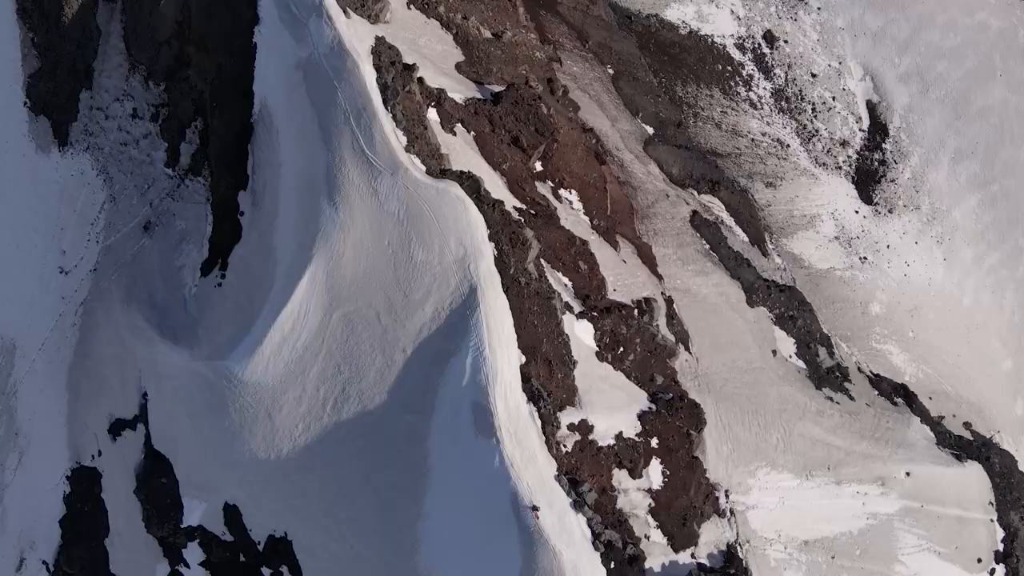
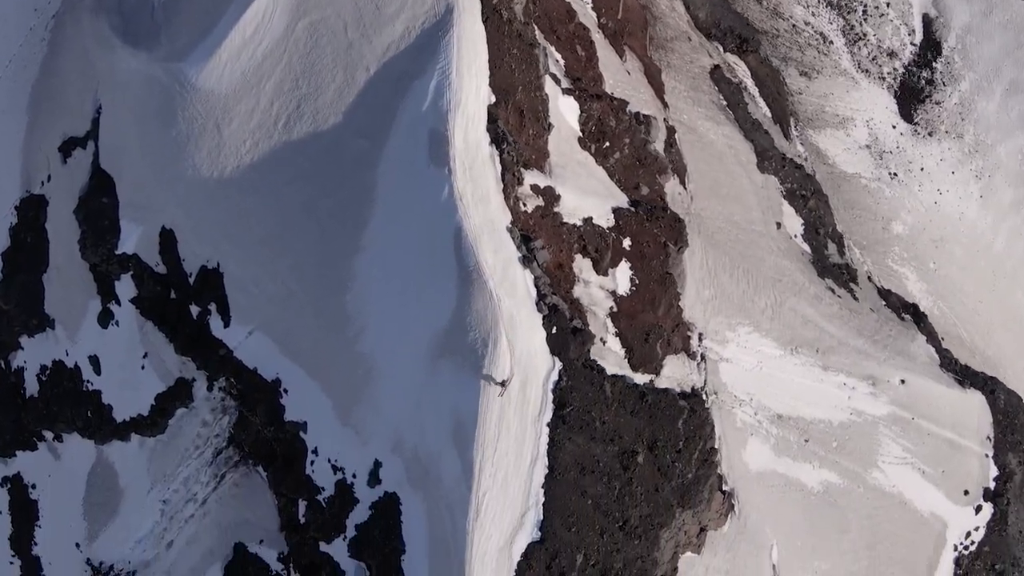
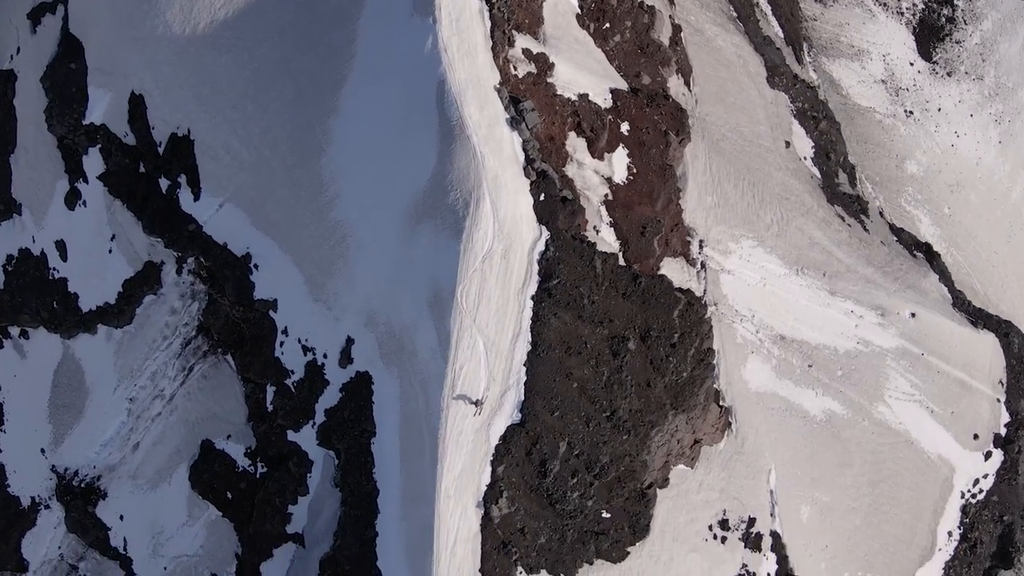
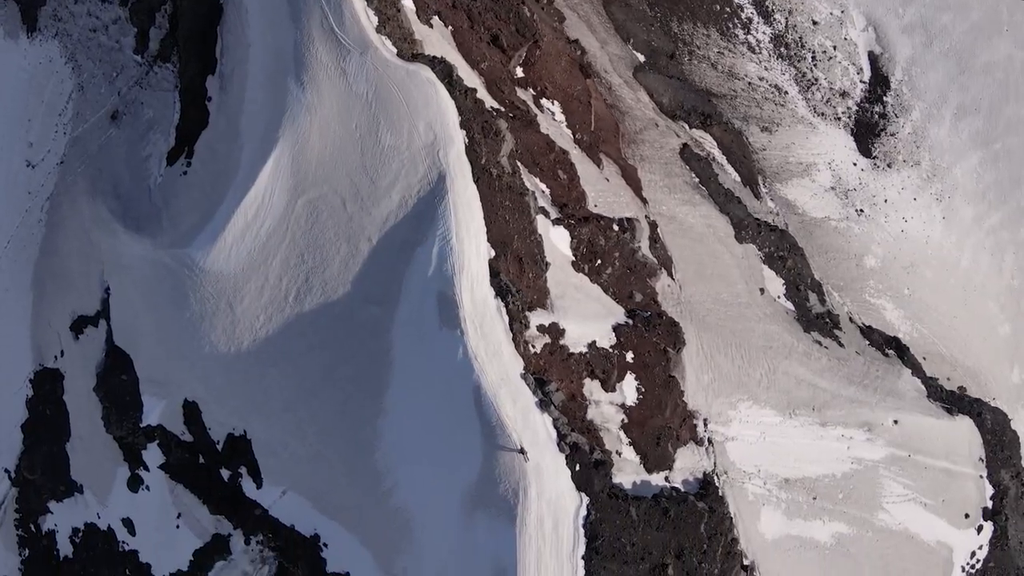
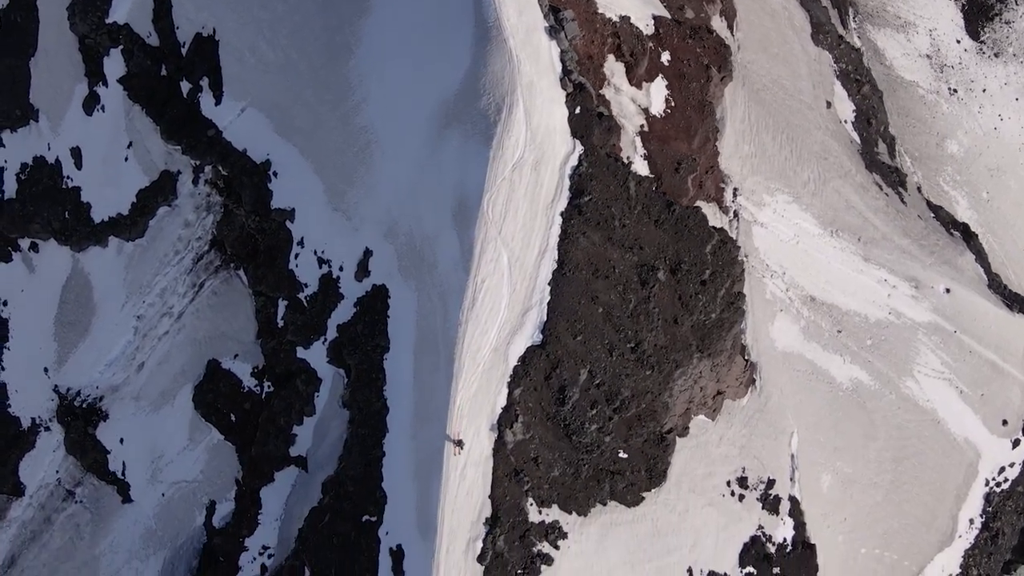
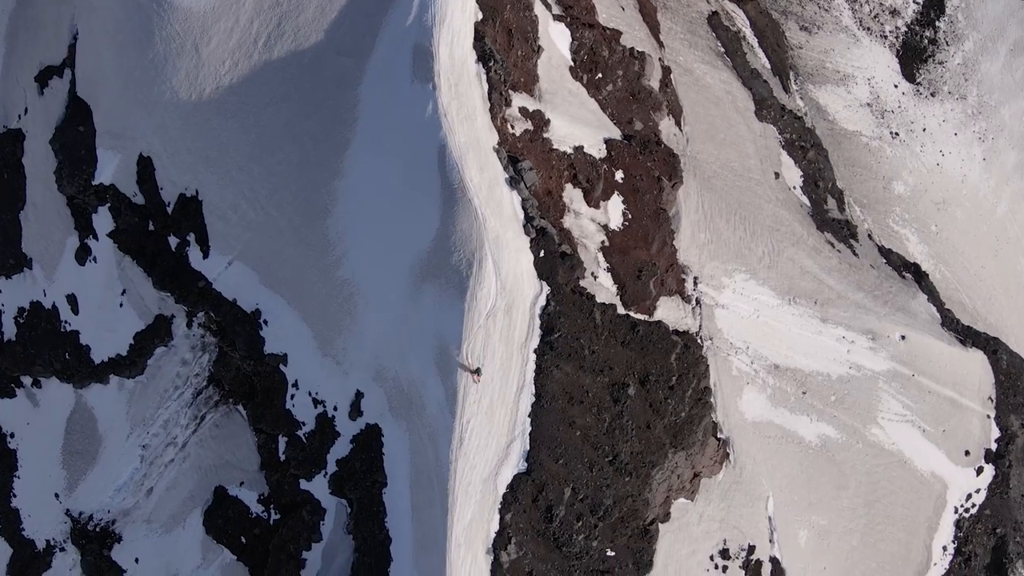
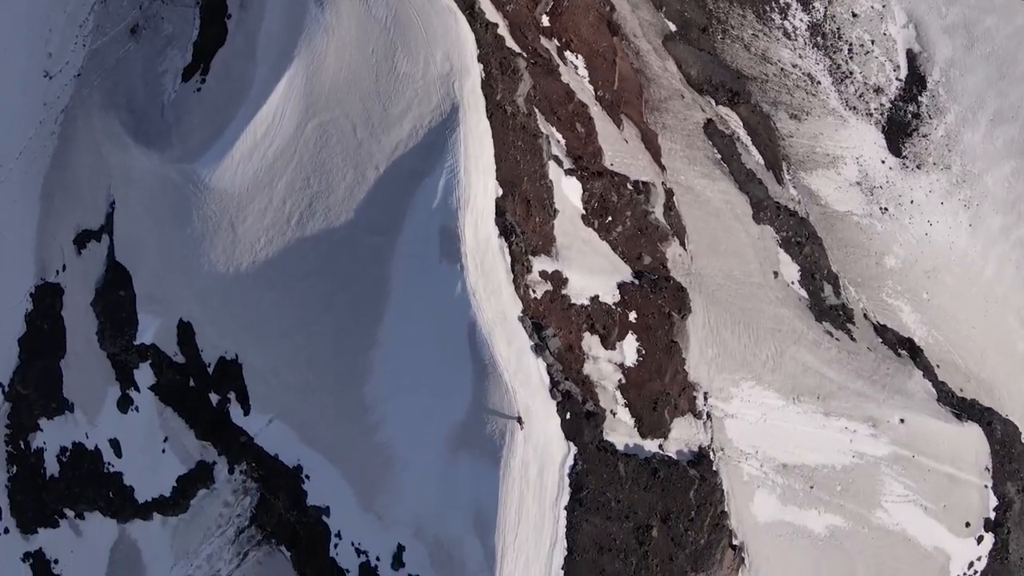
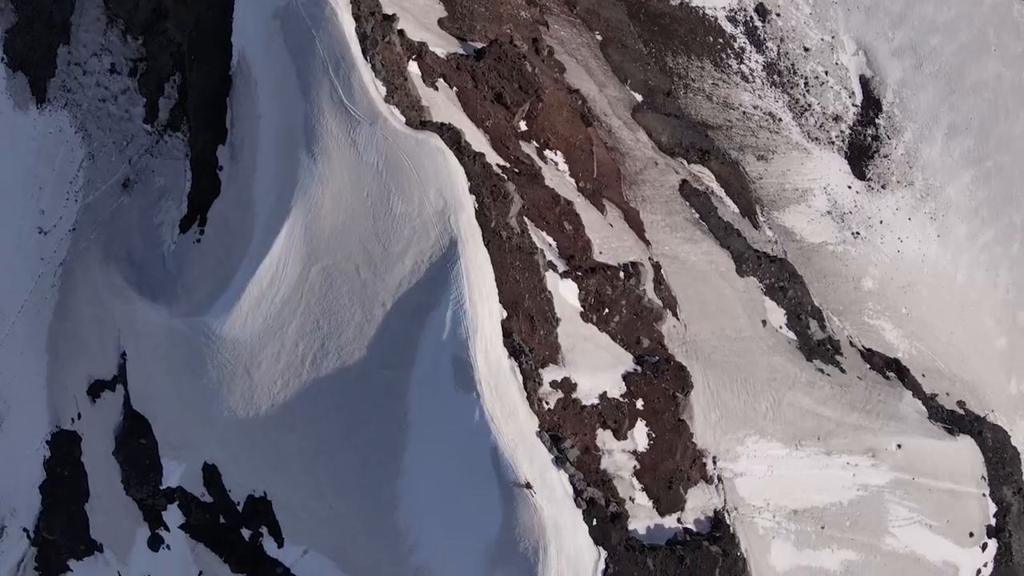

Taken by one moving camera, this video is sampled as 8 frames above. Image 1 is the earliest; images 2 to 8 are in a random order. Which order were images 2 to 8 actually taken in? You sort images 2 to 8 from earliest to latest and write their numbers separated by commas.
8, 4, 7, 2, 6, 3, 5
